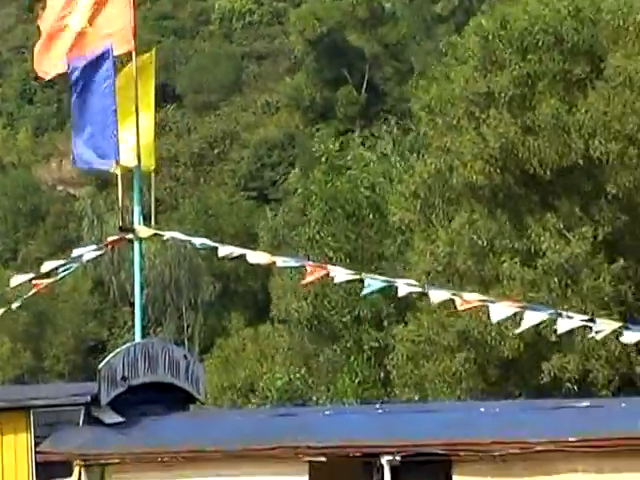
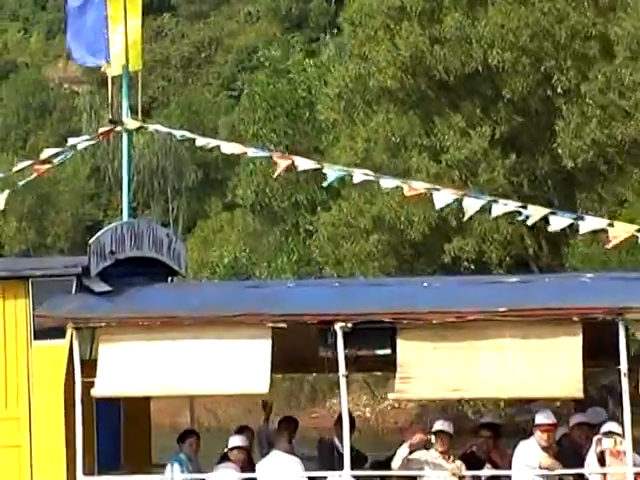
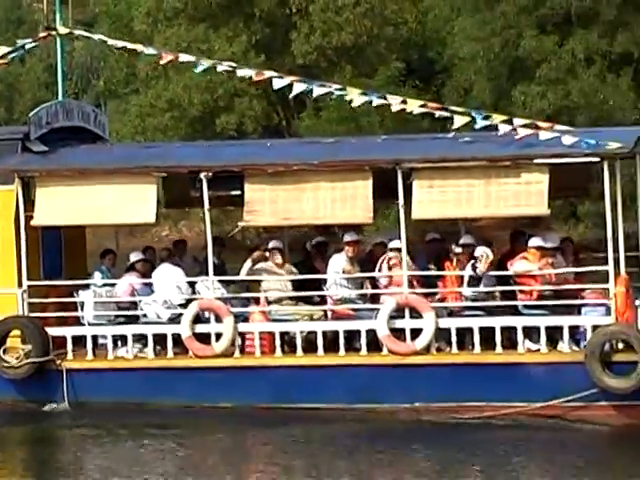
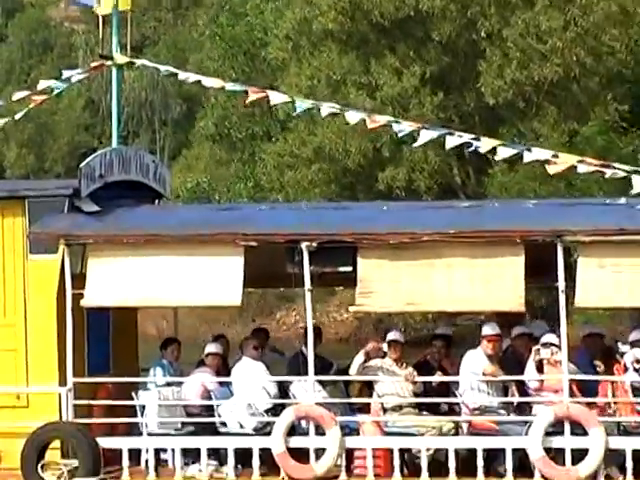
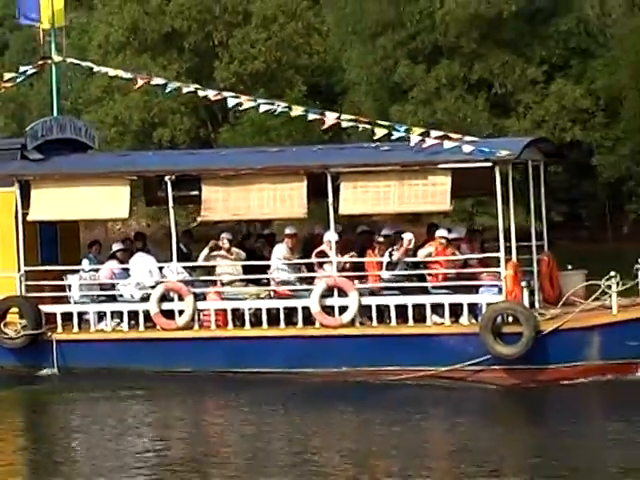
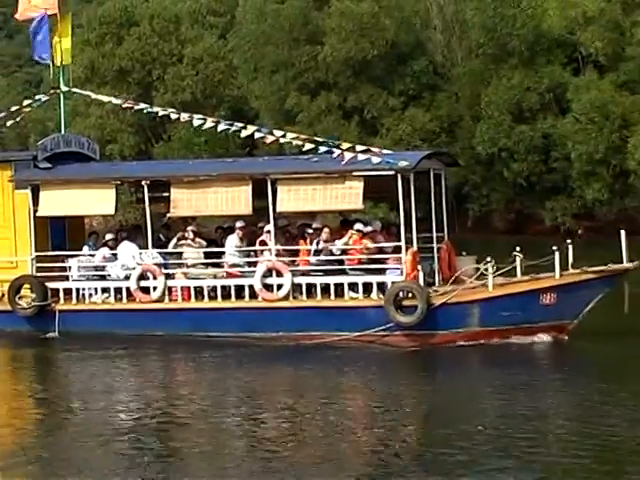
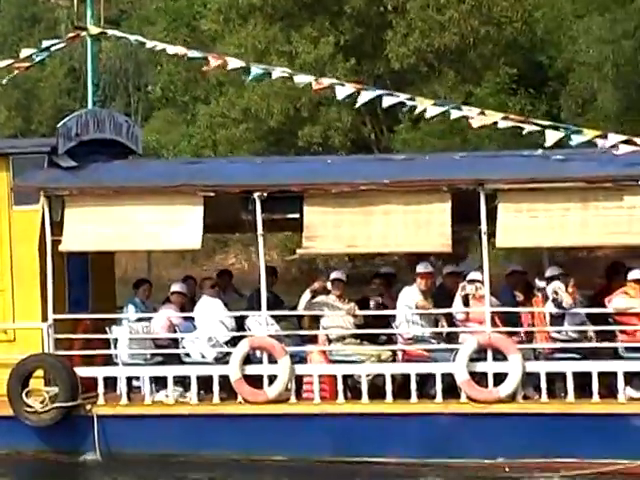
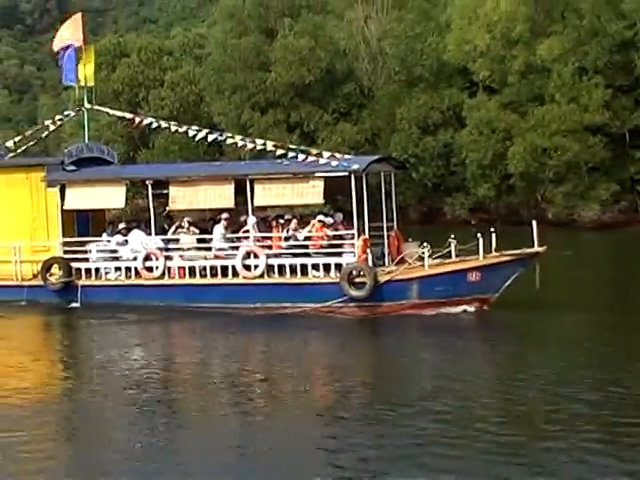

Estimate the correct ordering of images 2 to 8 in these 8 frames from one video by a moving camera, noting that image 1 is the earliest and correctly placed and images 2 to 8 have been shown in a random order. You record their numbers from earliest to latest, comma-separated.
2, 4, 7, 3, 5, 6, 8
